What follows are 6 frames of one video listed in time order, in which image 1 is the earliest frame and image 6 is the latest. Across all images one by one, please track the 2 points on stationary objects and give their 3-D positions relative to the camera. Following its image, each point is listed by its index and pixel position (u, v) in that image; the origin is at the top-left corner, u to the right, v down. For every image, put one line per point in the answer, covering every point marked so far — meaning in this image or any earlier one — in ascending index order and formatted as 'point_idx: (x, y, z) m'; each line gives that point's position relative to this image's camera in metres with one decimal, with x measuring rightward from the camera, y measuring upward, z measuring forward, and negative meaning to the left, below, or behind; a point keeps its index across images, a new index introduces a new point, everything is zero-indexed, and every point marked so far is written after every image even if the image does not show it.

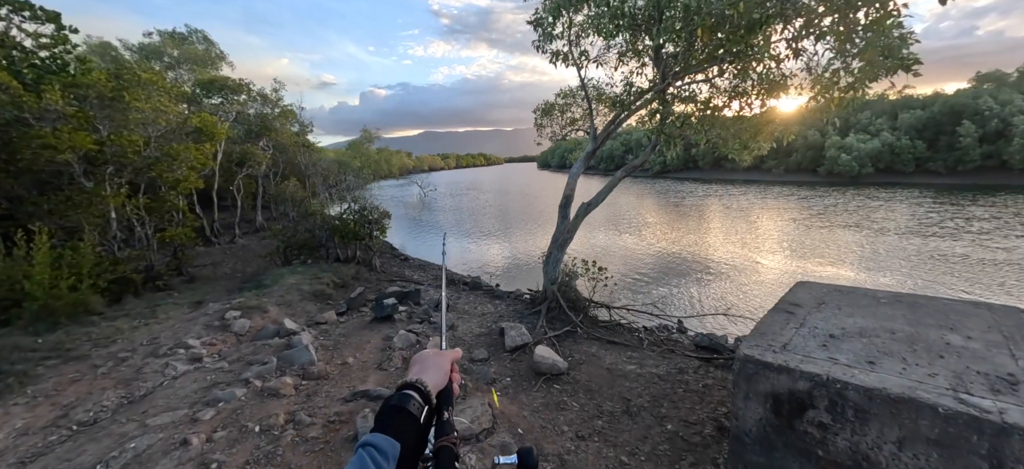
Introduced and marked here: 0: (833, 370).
0: (+1.7, -0.7, +2.2) m
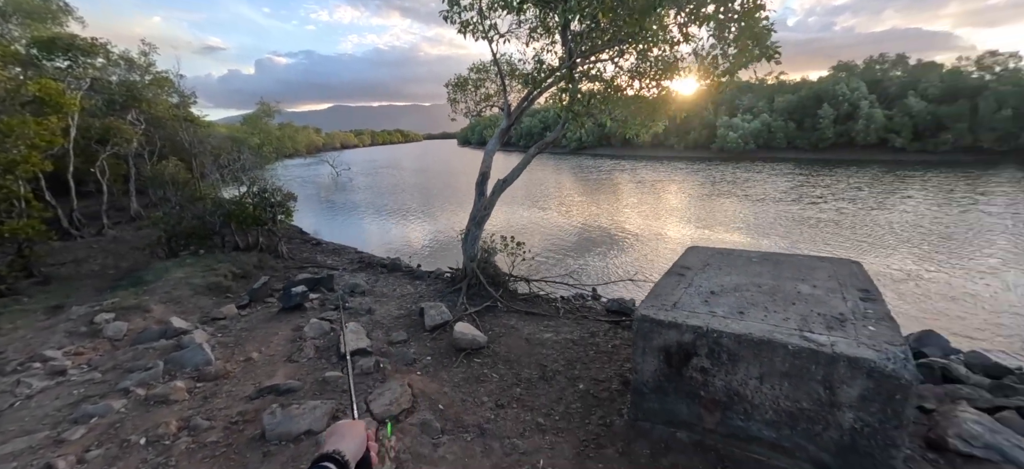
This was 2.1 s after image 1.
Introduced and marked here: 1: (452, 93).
0: (+1.2, -0.5, +2.5) m
1: (-1.0, +2.4, +6.9) m
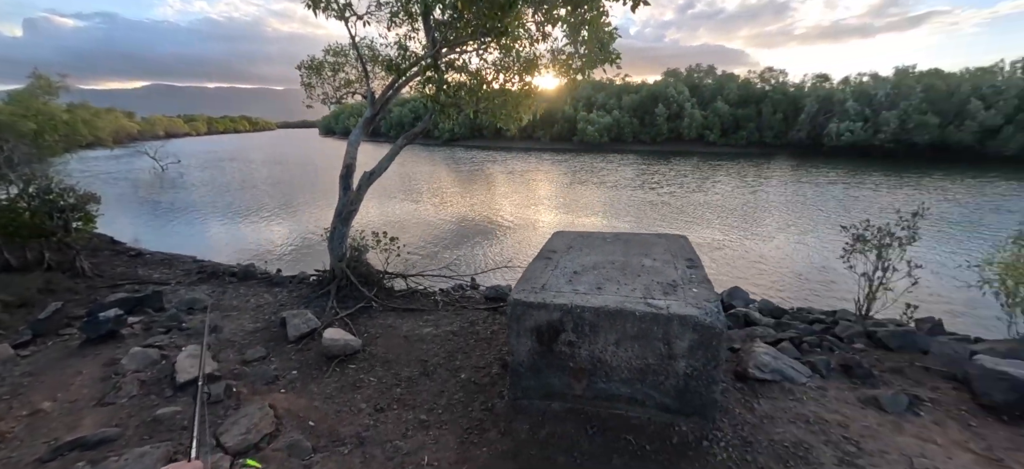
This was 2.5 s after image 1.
0: (+0.4, -0.4, +2.8) m
1: (-3.1, +2.4, +6.2) m
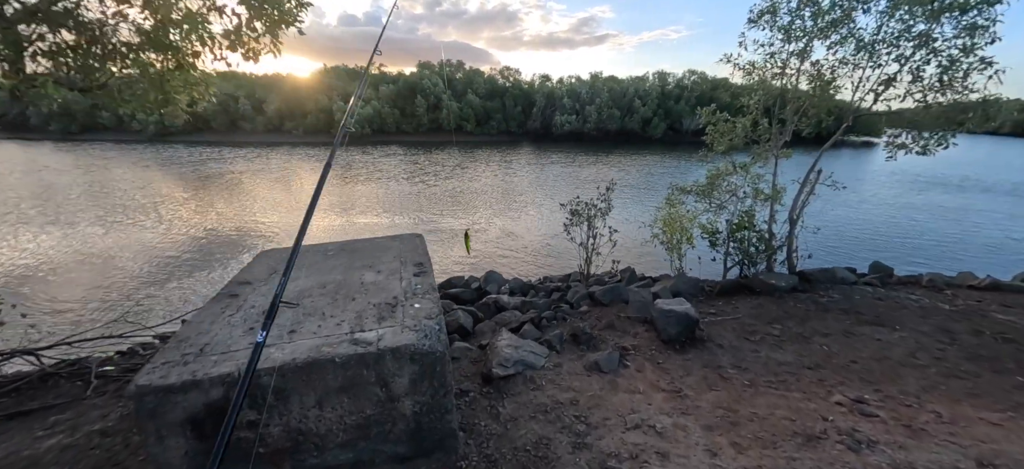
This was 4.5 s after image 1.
0: (-1.2, -0.6, +1.9) m
1: (-6.3, +1.6, +3.0) m
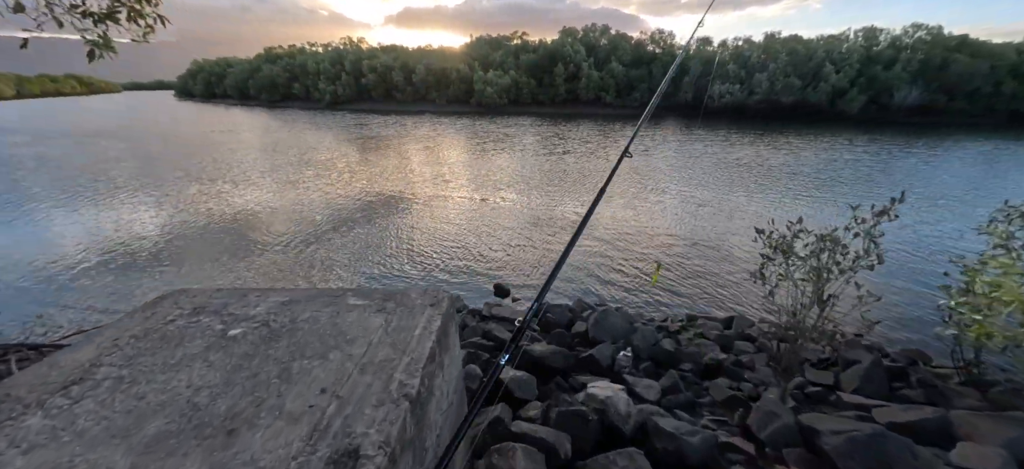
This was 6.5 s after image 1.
0: (-1.3, -0.9, +0.1) m
1: (-5.6, +1.9, +2.5) m
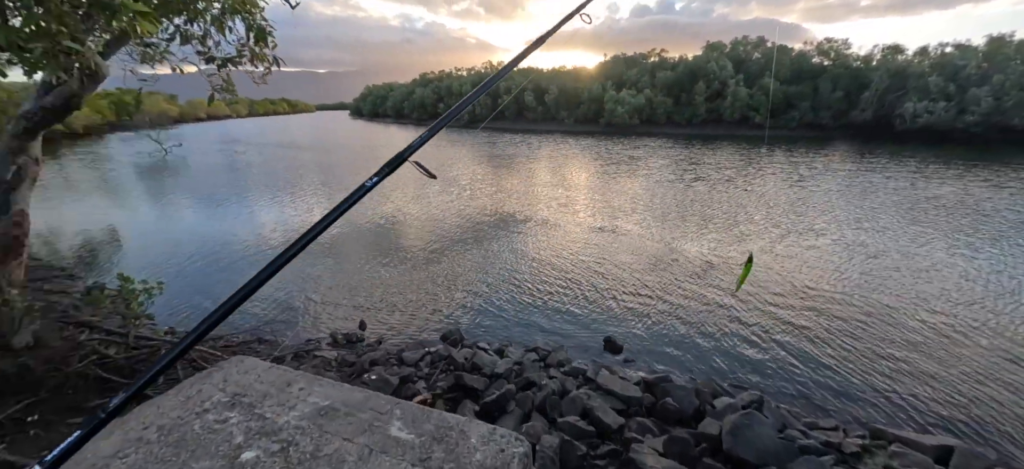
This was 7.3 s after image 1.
0: (-1.4, -1.1, -0.1) m
1: (-4.7, +1.9, +3.5) m
